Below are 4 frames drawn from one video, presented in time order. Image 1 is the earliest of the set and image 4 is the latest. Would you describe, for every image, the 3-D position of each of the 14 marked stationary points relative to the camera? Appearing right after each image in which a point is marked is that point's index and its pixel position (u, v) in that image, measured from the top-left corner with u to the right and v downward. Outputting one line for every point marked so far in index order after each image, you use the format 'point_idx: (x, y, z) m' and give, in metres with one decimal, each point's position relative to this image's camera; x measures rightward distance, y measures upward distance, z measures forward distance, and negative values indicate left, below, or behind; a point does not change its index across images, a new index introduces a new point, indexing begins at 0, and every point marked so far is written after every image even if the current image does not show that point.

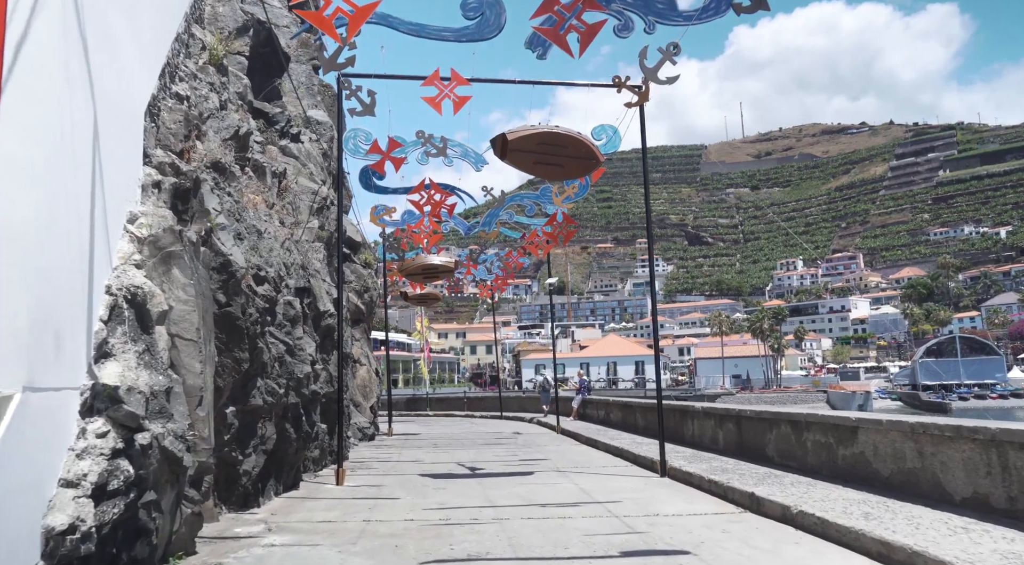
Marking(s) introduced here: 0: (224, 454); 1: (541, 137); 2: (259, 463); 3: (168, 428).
0: (-2.9, -1.7, +9.0) m
1: (+0.4, +2.0, +12.6) m
2: (-2.7, -2.0, +9.7) m
3: (-2.5, -1.0, +6.4) m
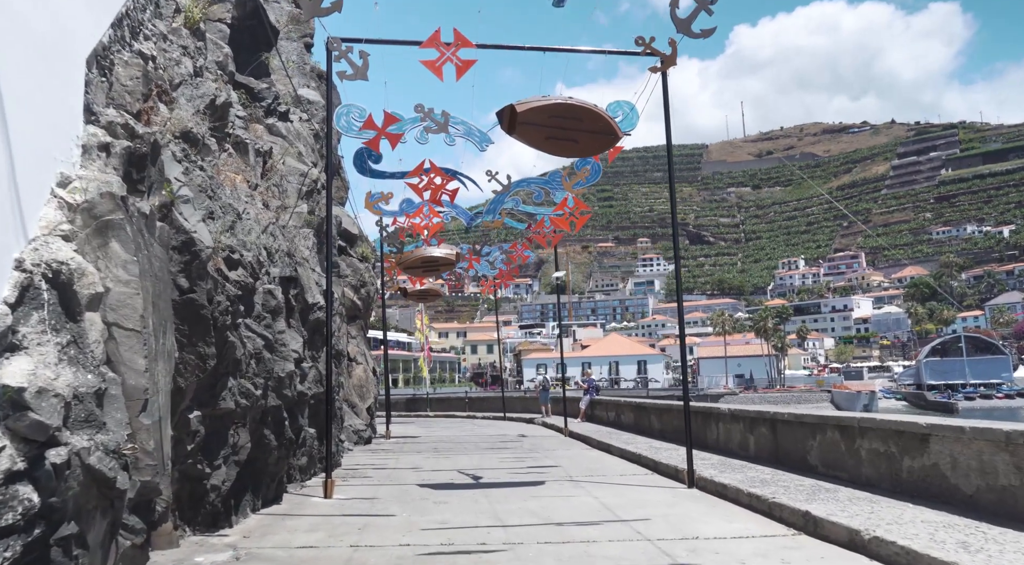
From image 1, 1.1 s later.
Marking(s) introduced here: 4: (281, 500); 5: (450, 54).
0: (-2.8, -1.6, +7.6) m
1: (+0.5, +2.2, +11.3) m
2: (-2.6, -1.8, +8.4) m
3: (-2.3, -0.9, +5.1) m
4: (-2.6, -2.5, +10.1) m
5: (-0.8, +2.8, +11.1) m
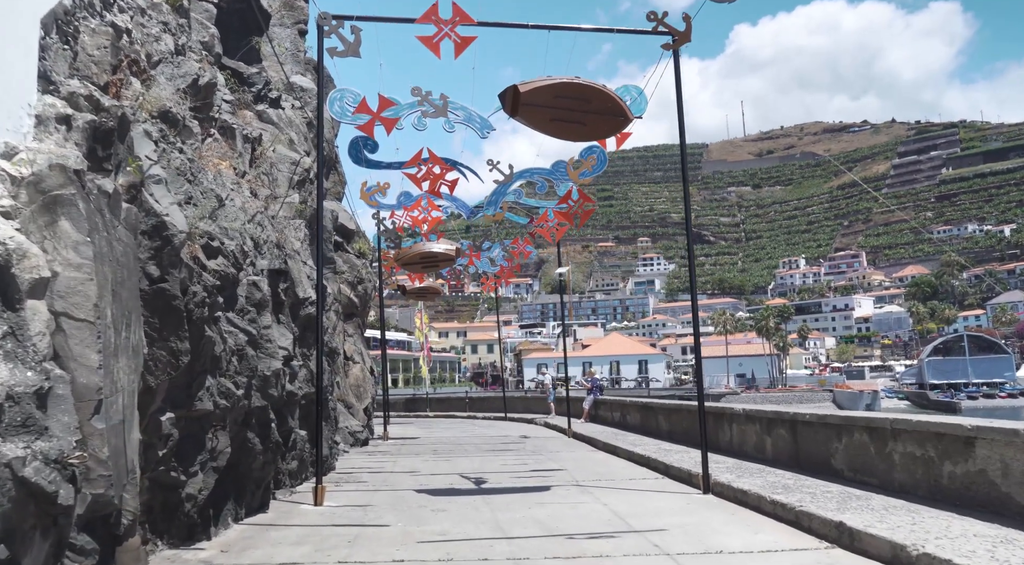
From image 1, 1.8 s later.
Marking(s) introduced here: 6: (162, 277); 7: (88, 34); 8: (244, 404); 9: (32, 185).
0: (-2.7, -1.5, +6.9) m
1: (+0.6, +2.3, +10.6) m
2: (-2.6, -1.7, +7.6) m
3: (-2.3, -0.8, +4.4) m
4: (-2.6, -2.4, +9.4) m
5: (-0.7, +2.9, +10.4) m
6: (-2.7, 0.0, +6.8) m
7: (-3.5, +2.0, +7.3) m
8: (-2.5, -1.1, +8.3) m
9: (-2.7, +0.5, +5.0) m
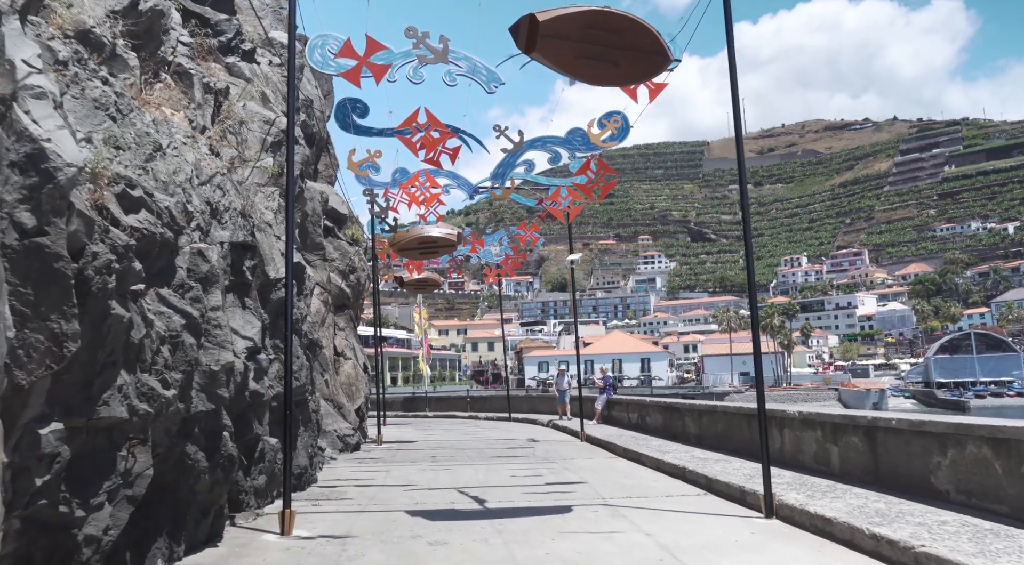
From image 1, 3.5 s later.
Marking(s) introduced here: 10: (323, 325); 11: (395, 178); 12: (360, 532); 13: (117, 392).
0: (-2.6, -1.2, +4.8) m
1: (+0.7, +2.5, +8.5) m
2: (-2.4, -1.5, +5.6) m
3: (-2.2, -0.6, +2.3) m
4: (-2.4, -2.1, +7.4) m
5: (-0.6, +3.2, +8.4) m
6: (-2.5, +0.3, +4.7) m
7: (-3.3, +2.3, +5.3) m
8: (-2.3, -0.9, +6.3) m
9: (-2.5, +0.8, +3.0) m
10: (-3.8, -0.9, +18.5) m
11: (-2.3, +2.1, +18.0) m
12: (-1.4, -2.3, +8.3) m
13: (-2.4, -0.7, +5.4) m
